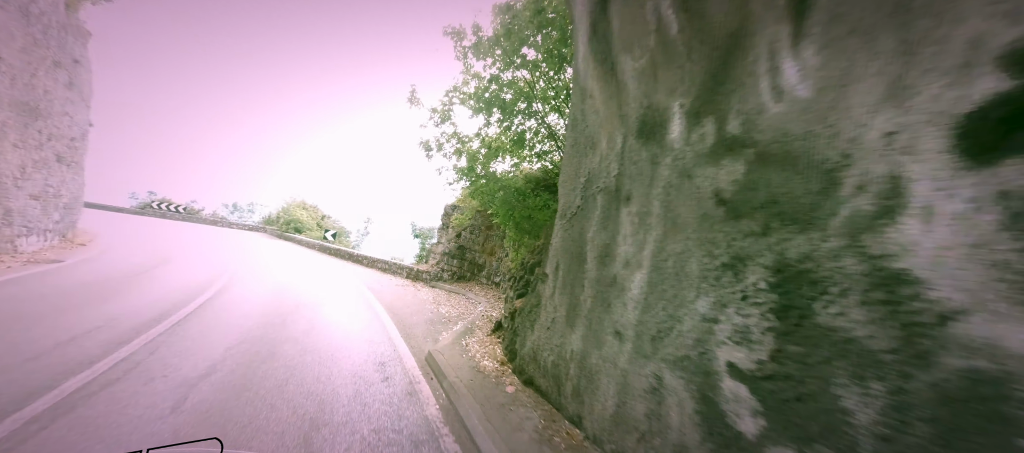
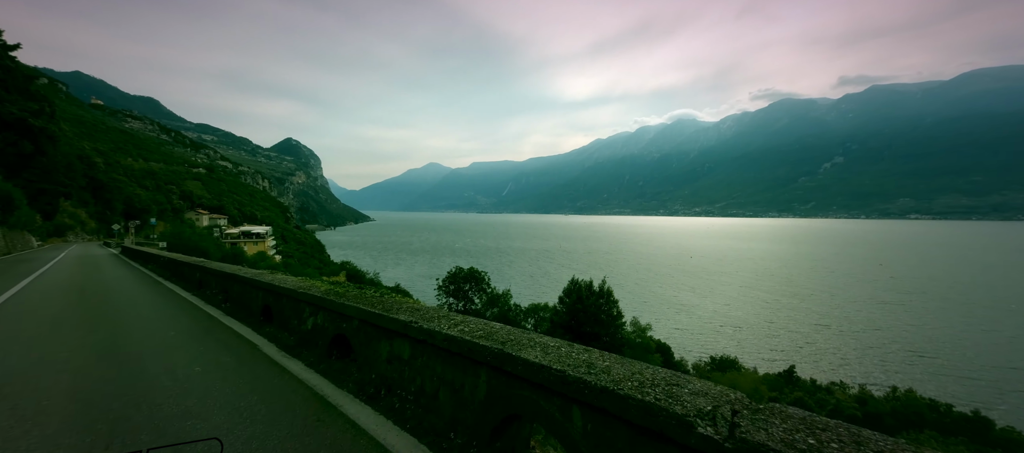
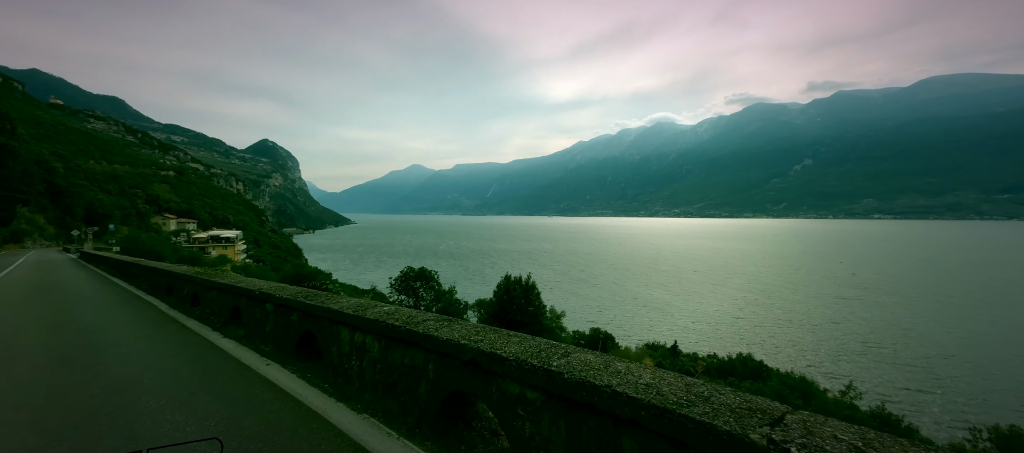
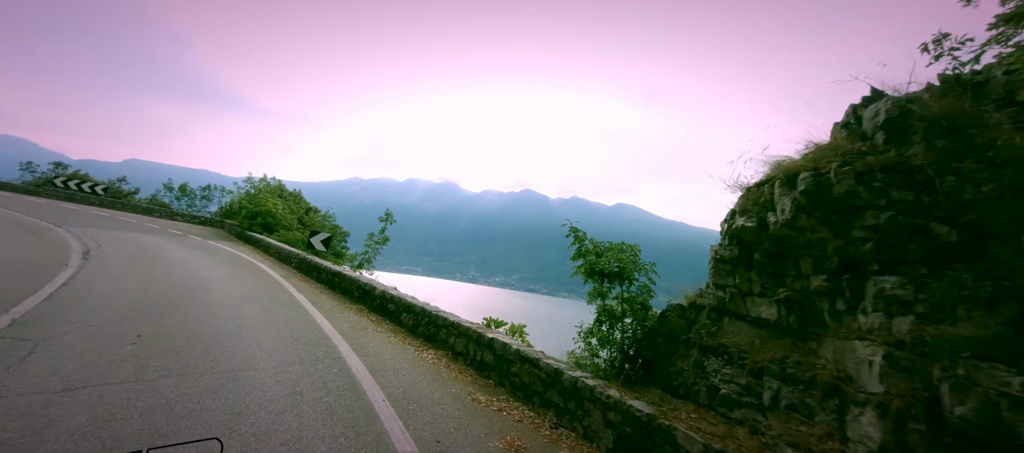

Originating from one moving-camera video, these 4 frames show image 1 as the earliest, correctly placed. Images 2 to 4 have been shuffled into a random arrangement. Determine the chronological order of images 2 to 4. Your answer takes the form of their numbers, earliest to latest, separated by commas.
4, 3, 2
